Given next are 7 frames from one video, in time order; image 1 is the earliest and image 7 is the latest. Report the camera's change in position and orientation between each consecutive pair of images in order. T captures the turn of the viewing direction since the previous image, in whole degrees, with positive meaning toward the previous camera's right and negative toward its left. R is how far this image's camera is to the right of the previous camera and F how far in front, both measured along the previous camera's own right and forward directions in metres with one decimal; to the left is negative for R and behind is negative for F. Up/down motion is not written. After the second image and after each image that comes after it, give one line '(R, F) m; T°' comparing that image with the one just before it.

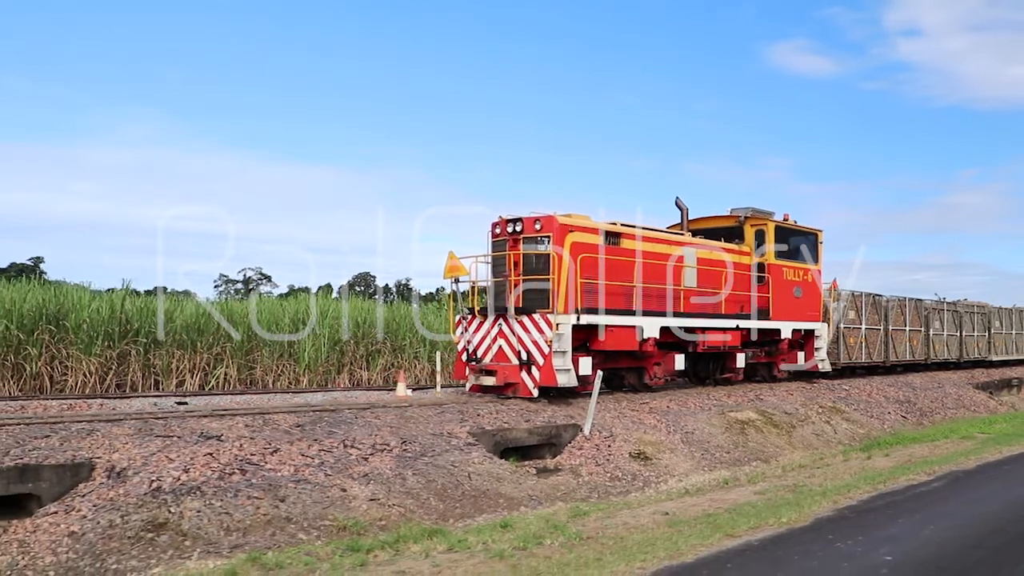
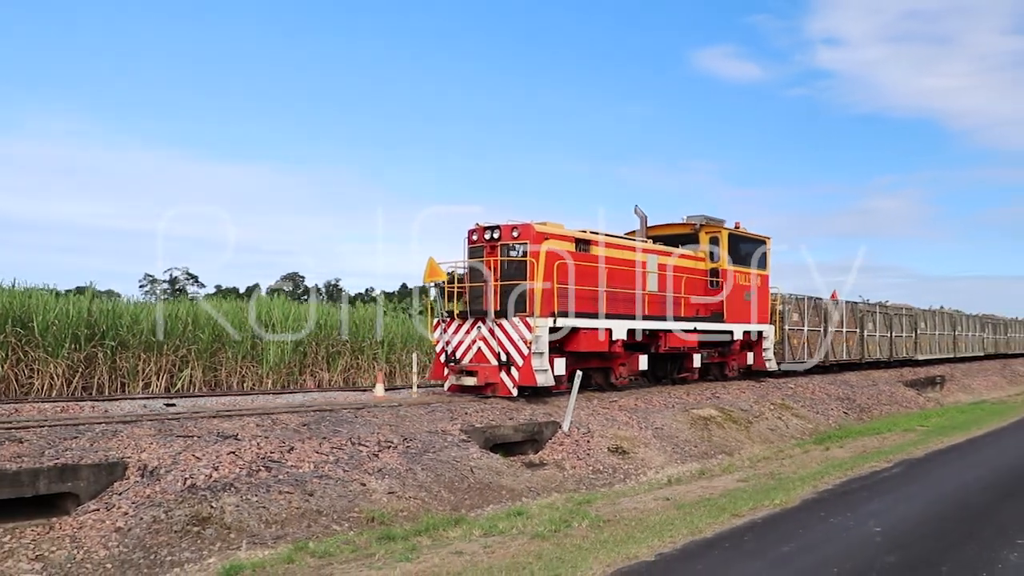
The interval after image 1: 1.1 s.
(-0.9, -0.7) m; +5°
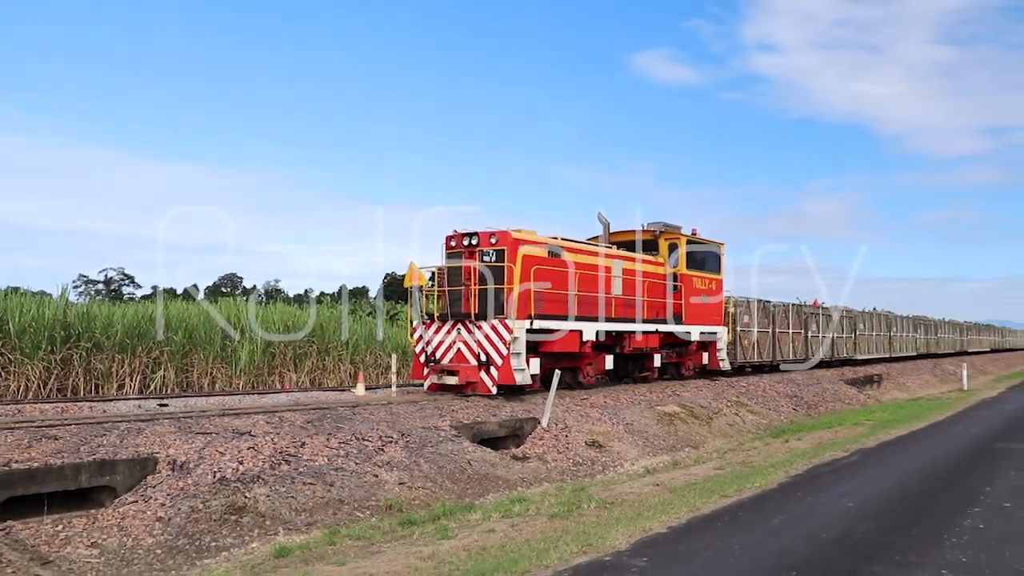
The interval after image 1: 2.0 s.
(-0.7, -0.8) m; +4°
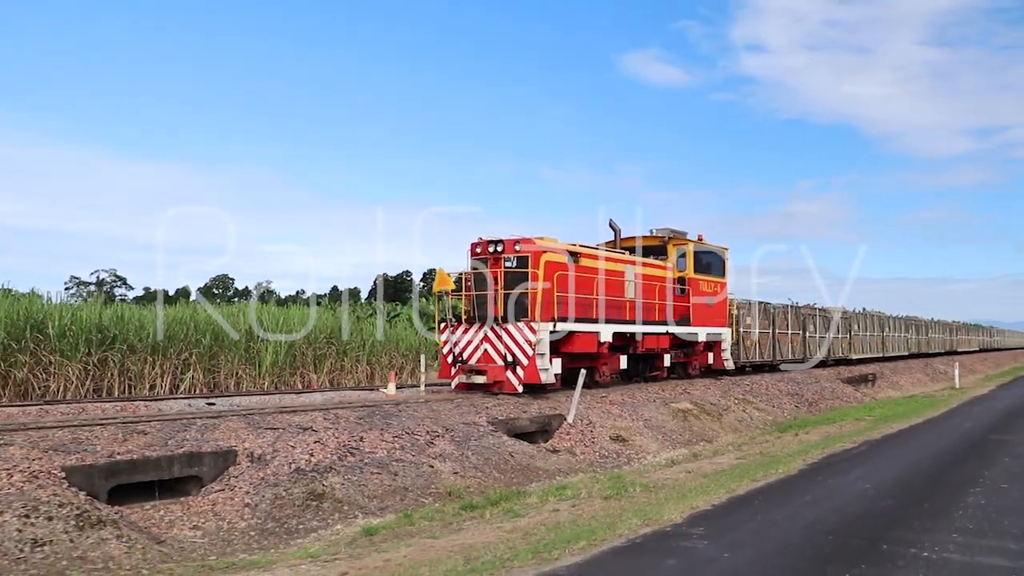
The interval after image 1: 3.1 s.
(-0.7, -0.9) m; +1°
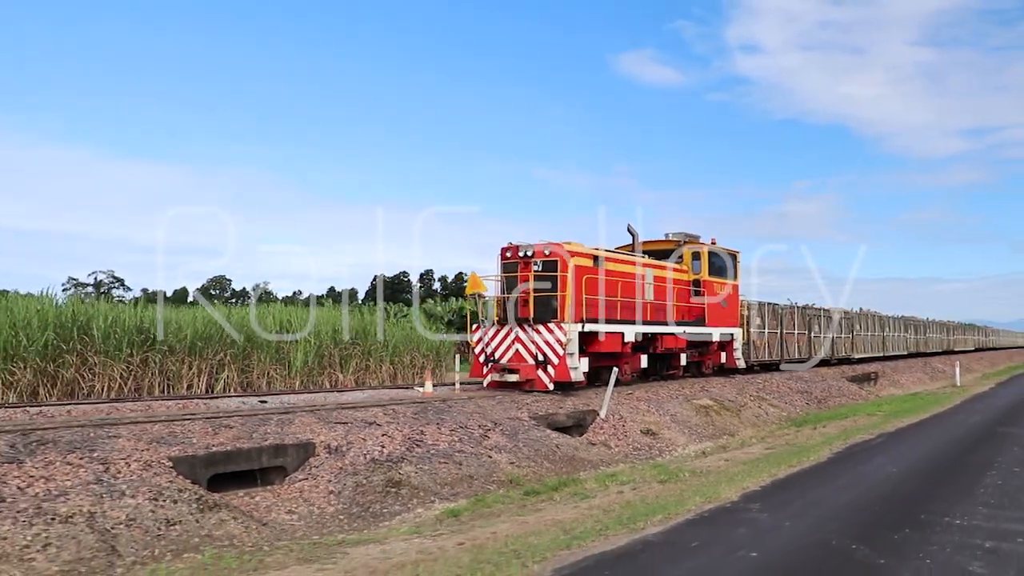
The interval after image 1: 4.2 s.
(-0.8, -0.9) m; 0°
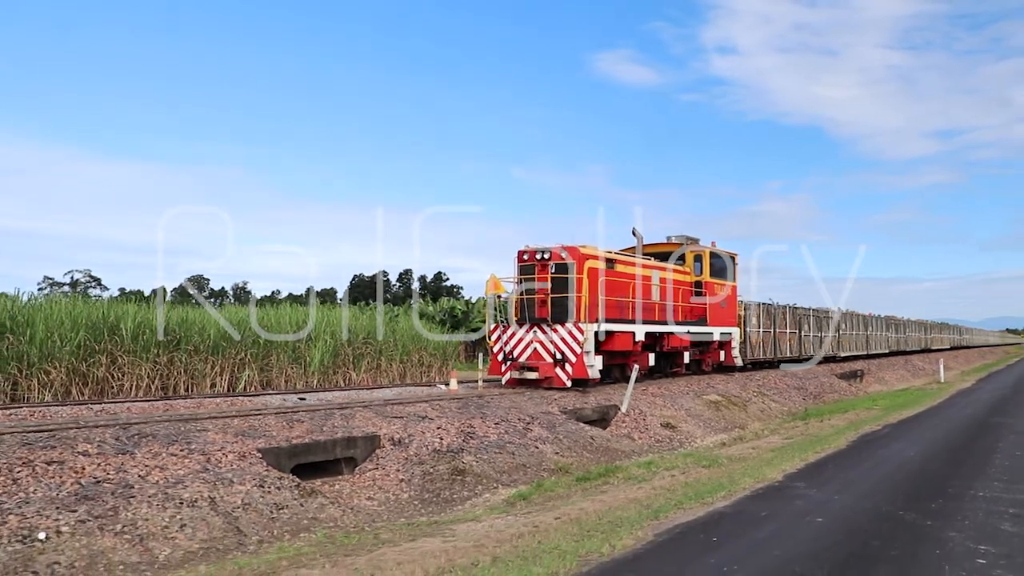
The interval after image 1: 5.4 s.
(-1.0, -0.9) m; +2°
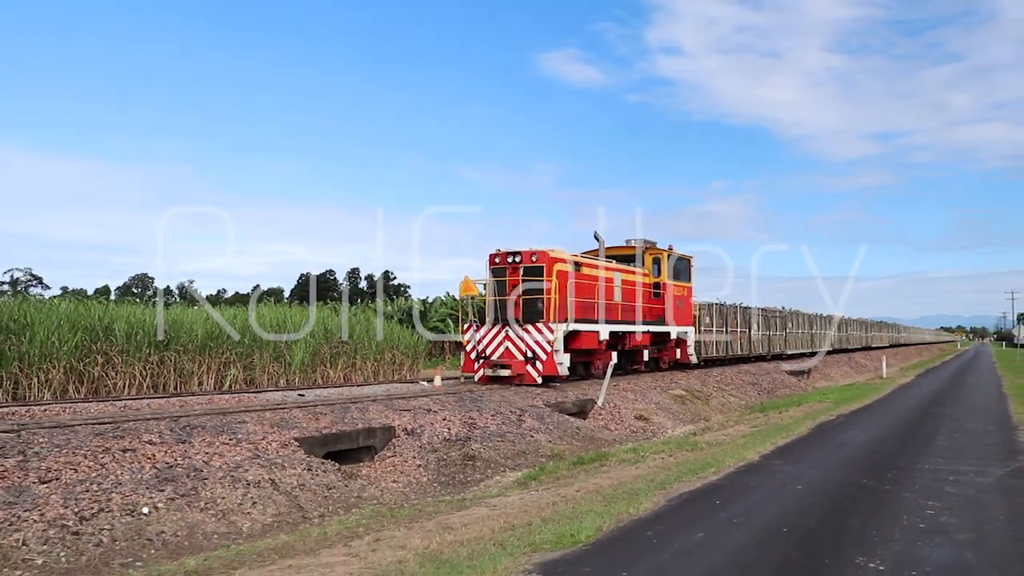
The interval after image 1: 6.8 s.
(-0.9, -1.3) m; +4°
